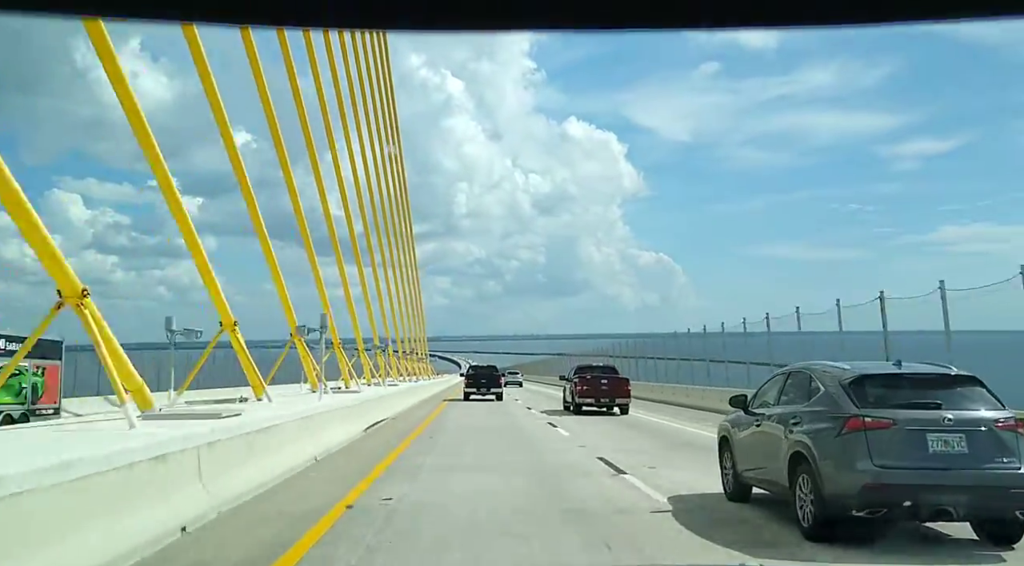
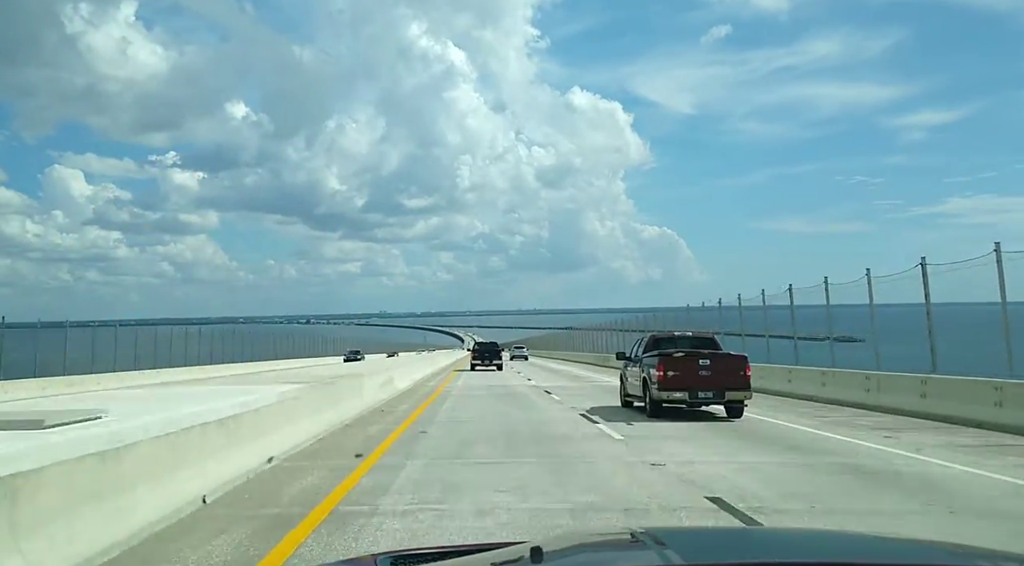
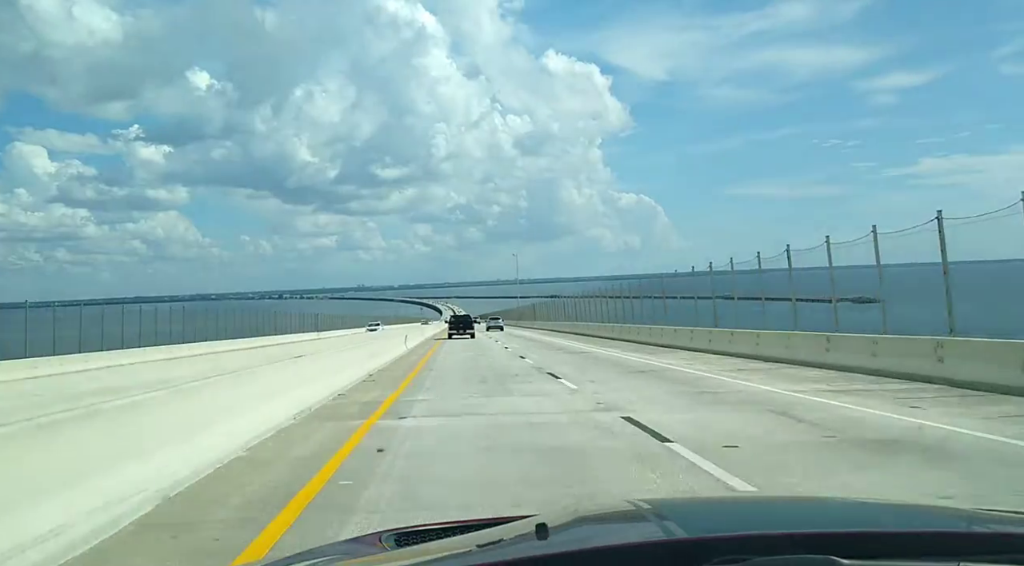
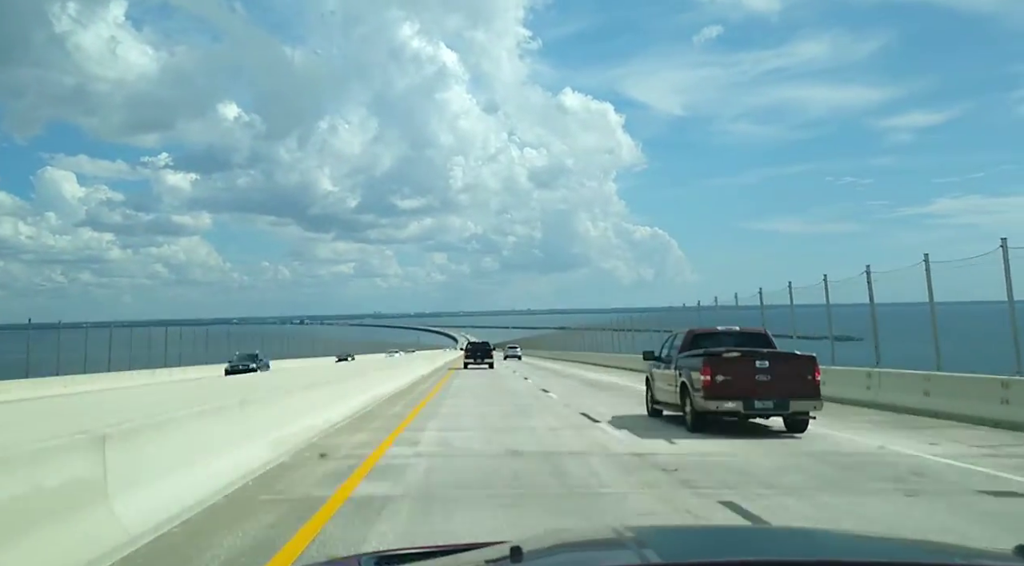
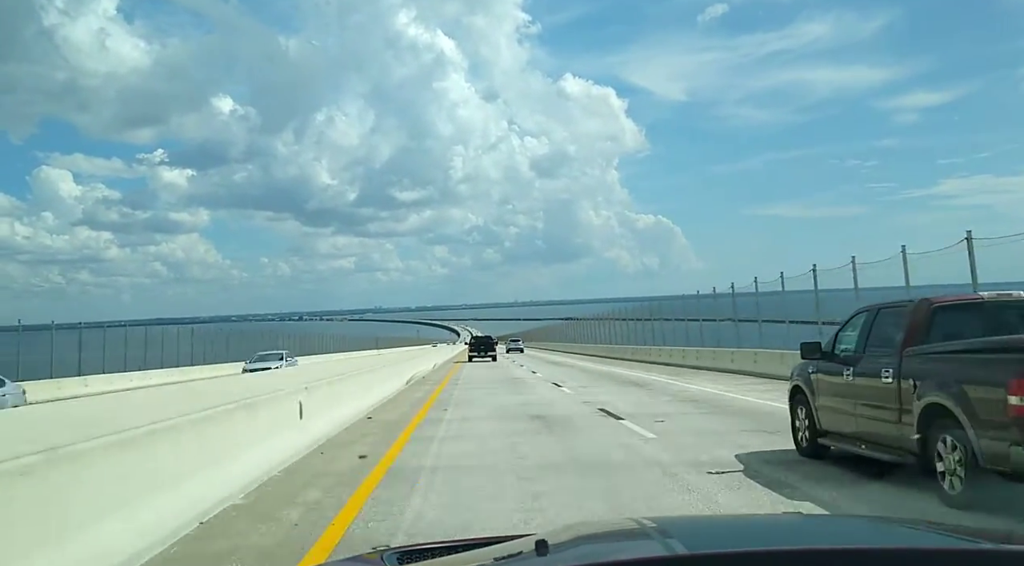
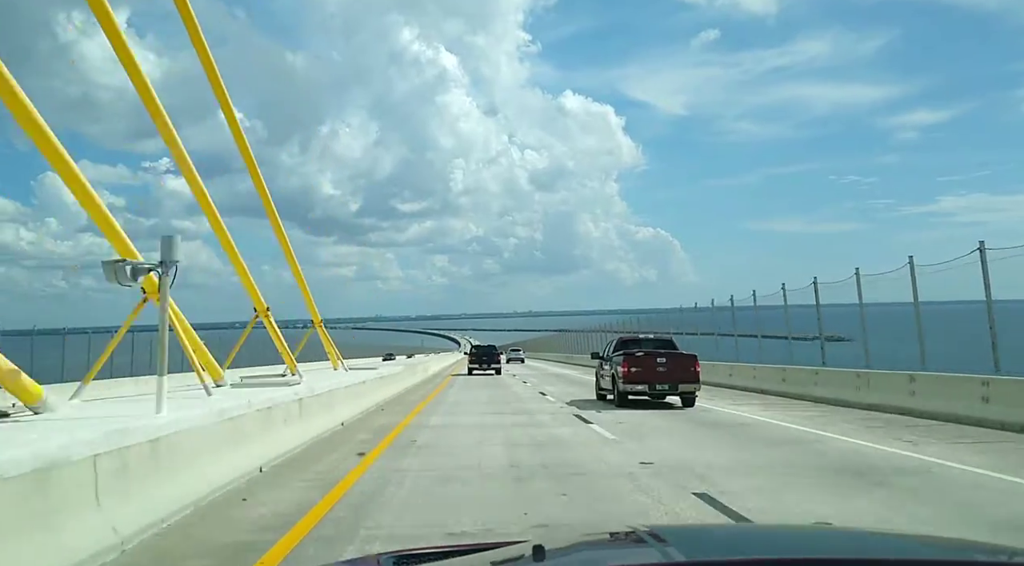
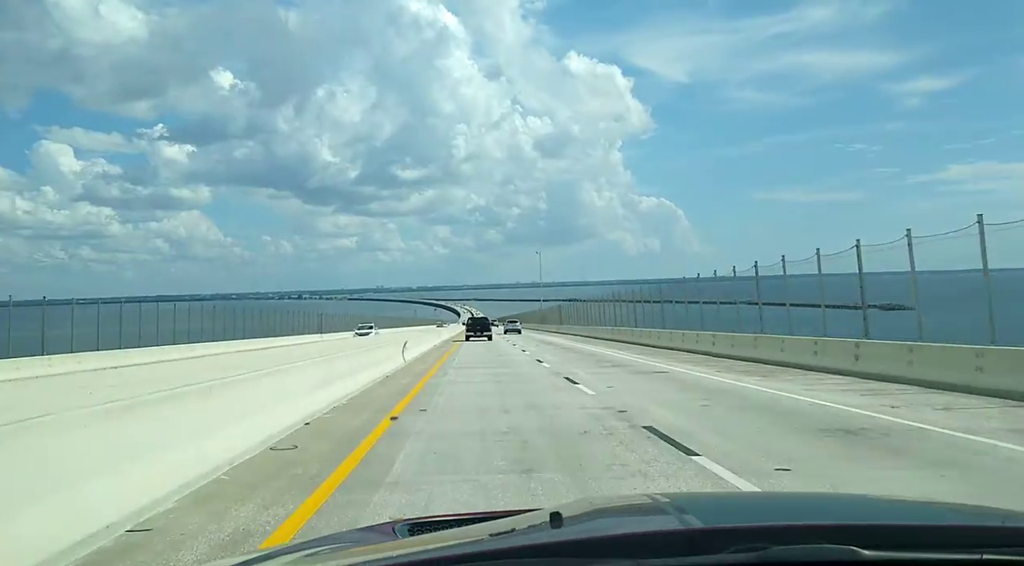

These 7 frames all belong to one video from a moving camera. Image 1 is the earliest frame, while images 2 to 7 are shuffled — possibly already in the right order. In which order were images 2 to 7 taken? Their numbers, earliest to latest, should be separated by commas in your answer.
6, 2, 4, 5, 3, 7
